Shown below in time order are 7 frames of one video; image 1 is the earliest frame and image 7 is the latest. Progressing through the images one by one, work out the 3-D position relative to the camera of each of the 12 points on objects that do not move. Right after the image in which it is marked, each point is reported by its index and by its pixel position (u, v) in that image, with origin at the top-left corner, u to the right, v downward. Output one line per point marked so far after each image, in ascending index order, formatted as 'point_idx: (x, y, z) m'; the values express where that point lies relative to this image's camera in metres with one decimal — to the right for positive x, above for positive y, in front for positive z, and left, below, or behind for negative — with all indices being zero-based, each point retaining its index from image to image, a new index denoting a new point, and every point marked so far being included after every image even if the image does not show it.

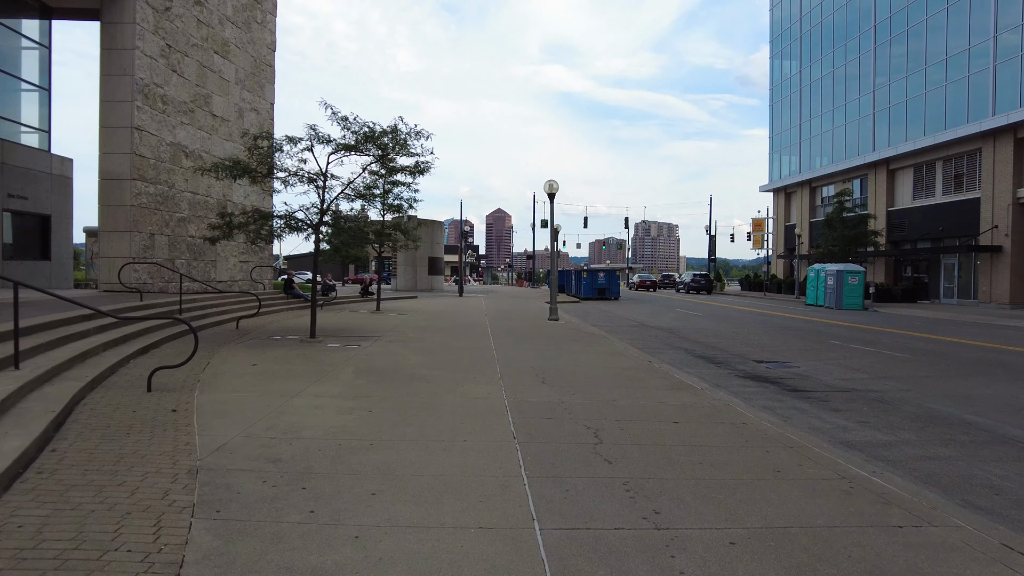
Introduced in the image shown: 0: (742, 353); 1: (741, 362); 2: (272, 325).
0: (+5.1, -1.5, +14.6) m
1: (+4.6, -1.5, +13.2) m
2: (-5.8, -0.9, +15.9) m
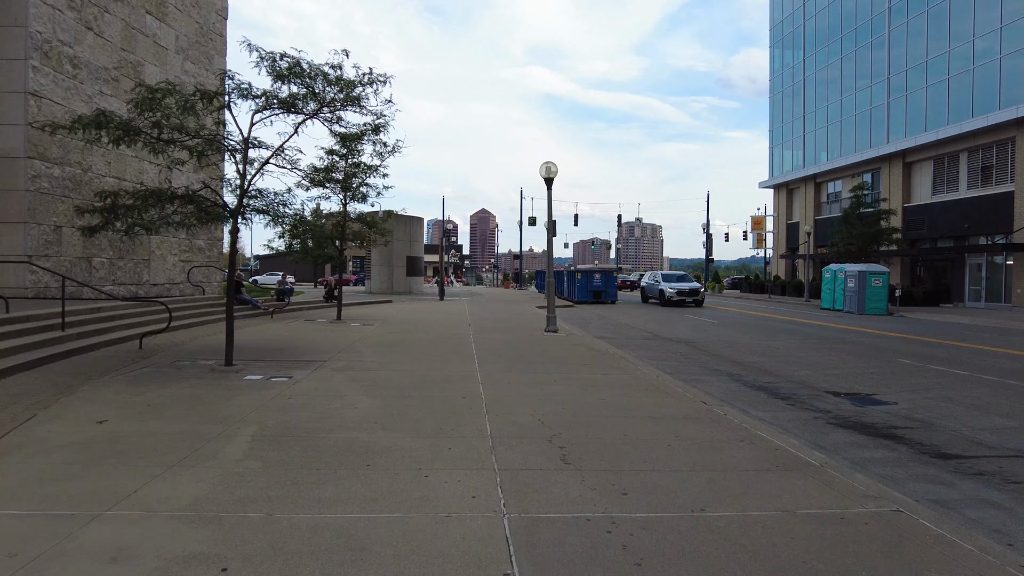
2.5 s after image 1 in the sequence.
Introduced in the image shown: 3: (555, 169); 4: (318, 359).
0: (+5.0, -1.6, +11.1) m
1: (+4.5, -1.6, +9.8) m
2: (-6.0, -1.1, +12.1) m
3: (+1.1, +3.1, +17.2) m
4: (-3.2, -1.2, +10.8) m
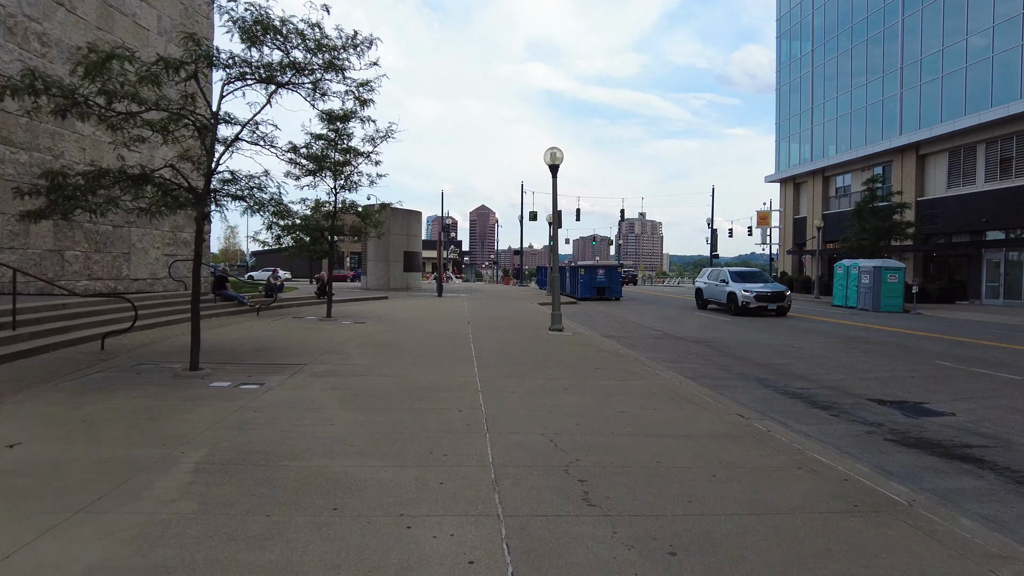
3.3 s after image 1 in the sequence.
0: (+5.0, -1.5, +10.0) m
1: (+4.6, -1.6, +8.6) m
2: (-5.9, -1.0, +11.0) m
3: (+1.2, +3.3, +16.1) m
4: (-3.2, -1.1, +9.7) m
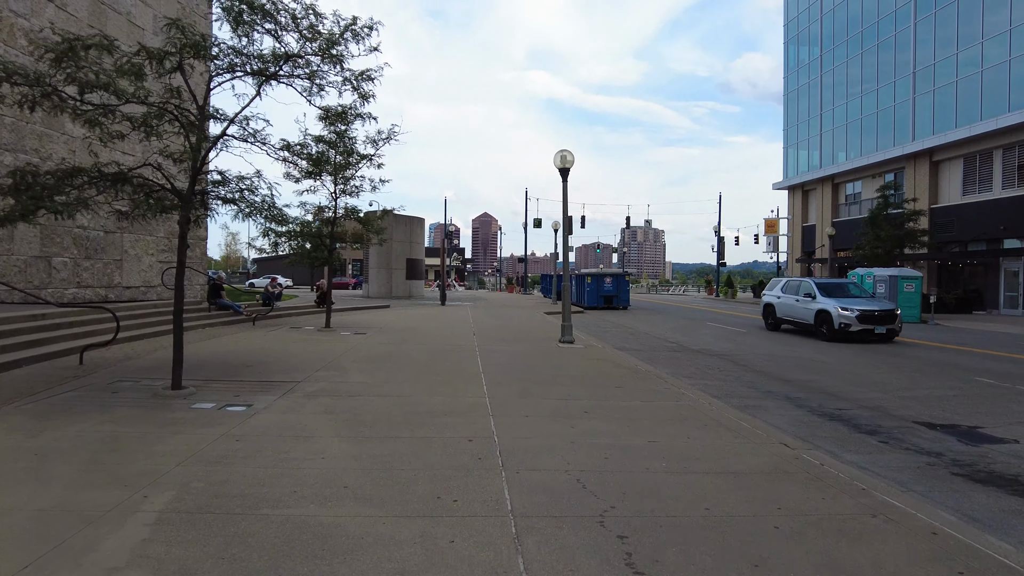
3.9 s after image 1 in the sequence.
0: (+5.2, -1.7, +9.1) m
1: (+4.7, -1.7, +7.8) m
2: (-5.8, -1.1, +10.2) m
3: (+1.4, +3.0, +15.3) m
4: (-3.0, -1.3, +8.9) m
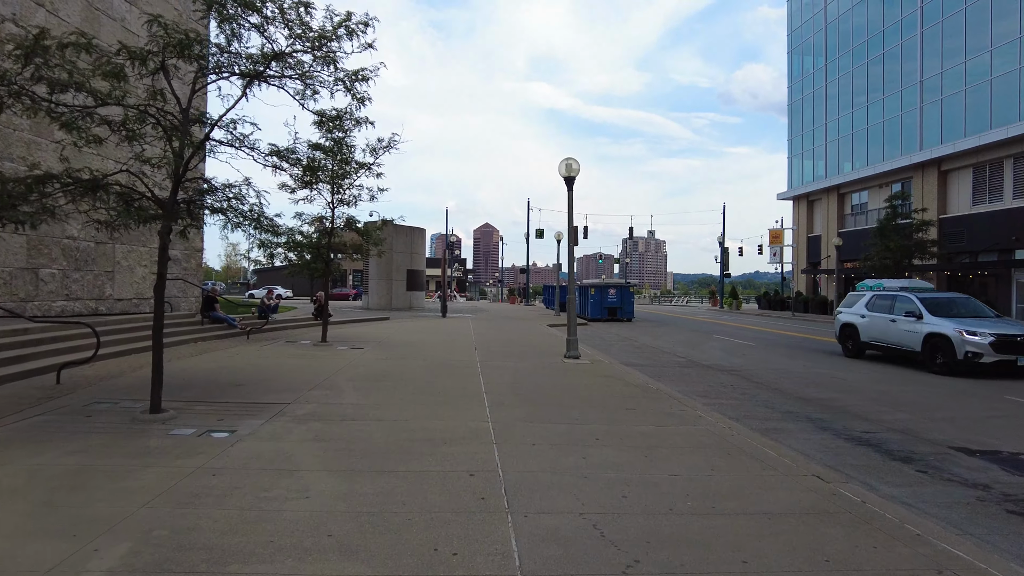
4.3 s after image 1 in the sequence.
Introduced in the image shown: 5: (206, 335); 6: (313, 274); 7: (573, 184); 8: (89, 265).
0: (+5.3, -1.9, +8.5) m
1: (+4.8, -1.9, +7.2) m
2: (-5.7, -1.3, +9.6) m
3: (+1.5, +2.7, +14.8) m
4: (-3.0, -1.4, +8.3) m
5: (-7.9, -1.2, +16.7) m
6: (-5.9, +0.5, +19.4) m
7: (+1.3, +2.3, +14.4) m
8: (-11.2, +0.6, +17.2) m
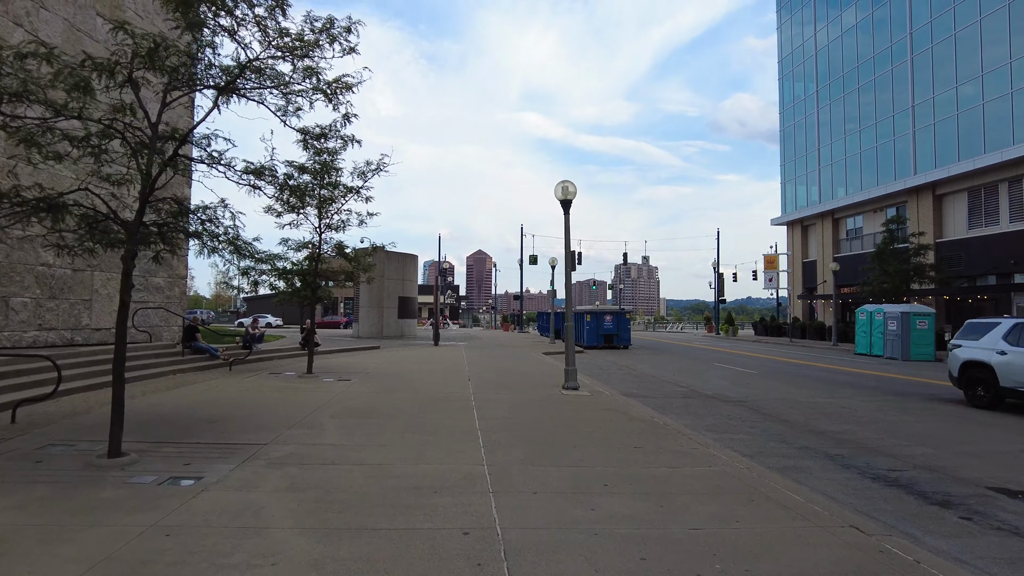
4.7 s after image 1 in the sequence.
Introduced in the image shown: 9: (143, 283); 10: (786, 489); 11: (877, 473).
0: (+5.2, -2.2, +7.9) m
1: (+4.8, -2.2, +6.5) m
2: (-5.7, -1.7, +8.9) m
3: (+1.3, +2.1, +14.3) m
4: (-3.0, -1.8, +7.6) m
5: (-8.0, -1.9, +15.9) m
6: (-6.1, -0.4, +18.7) m
7: (+1.2, +1.7, +13.9) m
8: (-11.3, -0.1, +16.4) m
9: (-10.9, +0.1, +19.2) m
10: (+2.7, -2.0, +6.4) m
11: (+4.4, -2.2, +7.7) m
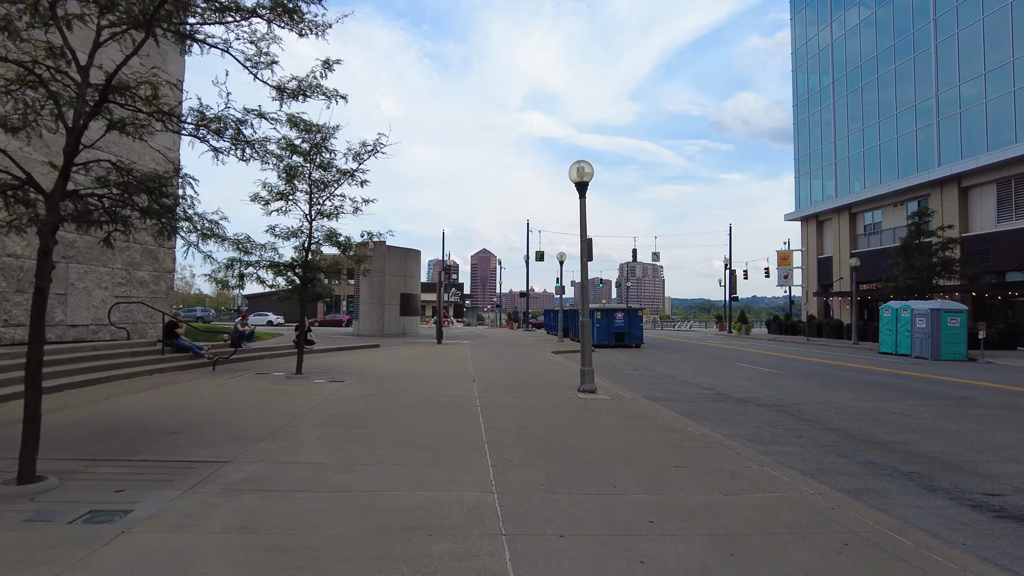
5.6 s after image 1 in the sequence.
0: (+5.4, -2.1, +6.5) m
1: (+4.9, -2.0, +5.1) m
2: (-5.6, -1.6, +7.5) m
3: (+1.5, +2.3, +12.9) m
4: (-2.9, -1.6, +6.2) m
5: (-7.8, -1.8, +14.6) m
6: (-5.8, -0.2, +17.4) m
7: (+1.4, +1.9, +12.5) m
8: (-11.1, 0.0, +15.1) m
9: (-10.7, +0.3, +17.9) m
10: (+2.9, -1.8, +5.0) m
11: (+4.5, -2.0, +6.3) m
